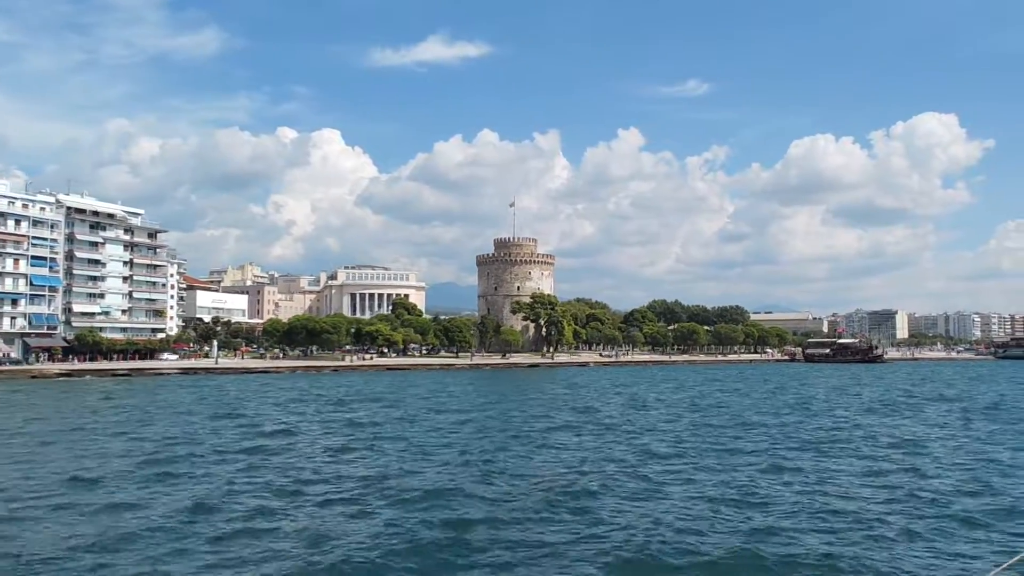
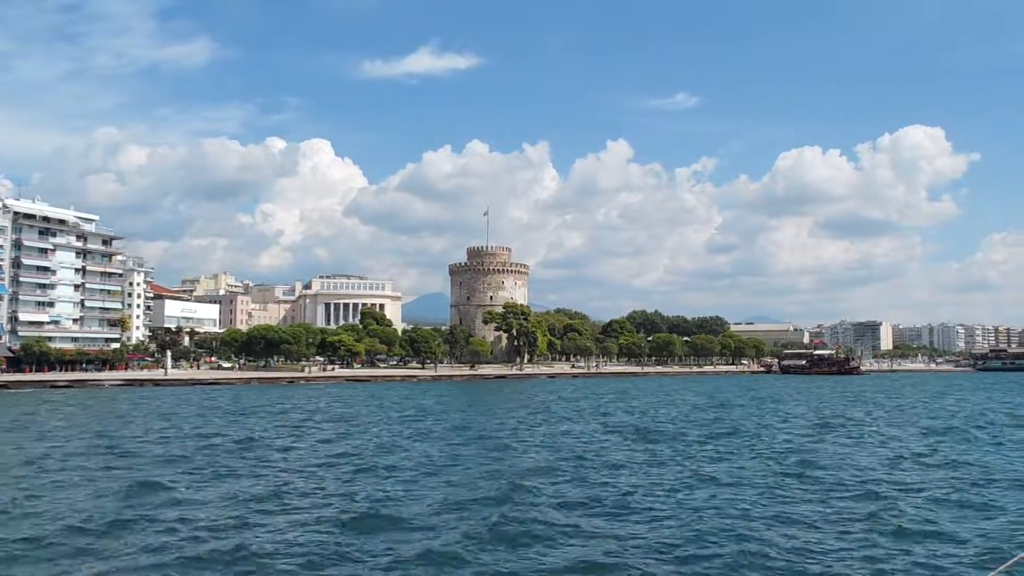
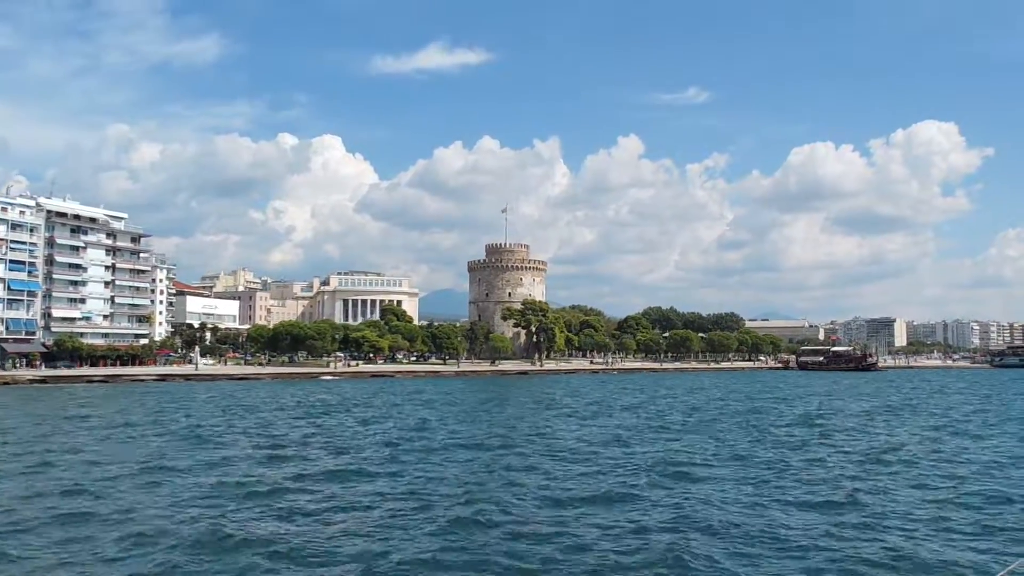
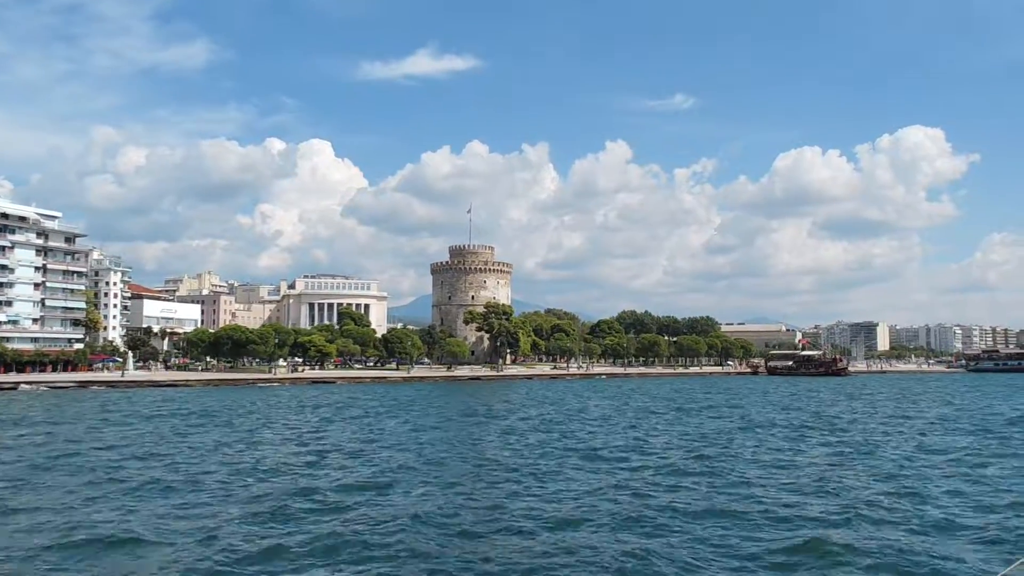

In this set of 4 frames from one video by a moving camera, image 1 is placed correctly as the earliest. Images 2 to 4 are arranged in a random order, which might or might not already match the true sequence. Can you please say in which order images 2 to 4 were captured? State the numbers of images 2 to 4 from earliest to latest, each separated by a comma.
3, 2, 4
